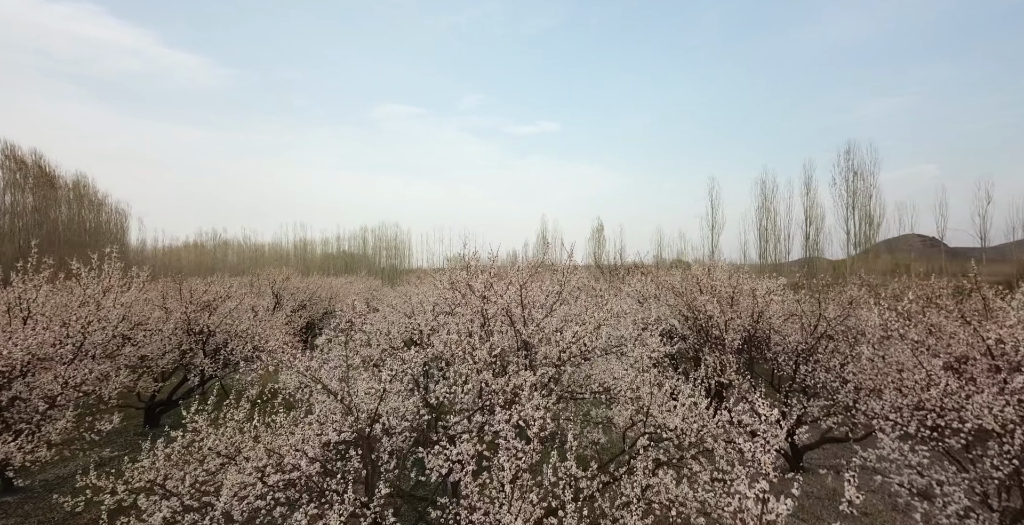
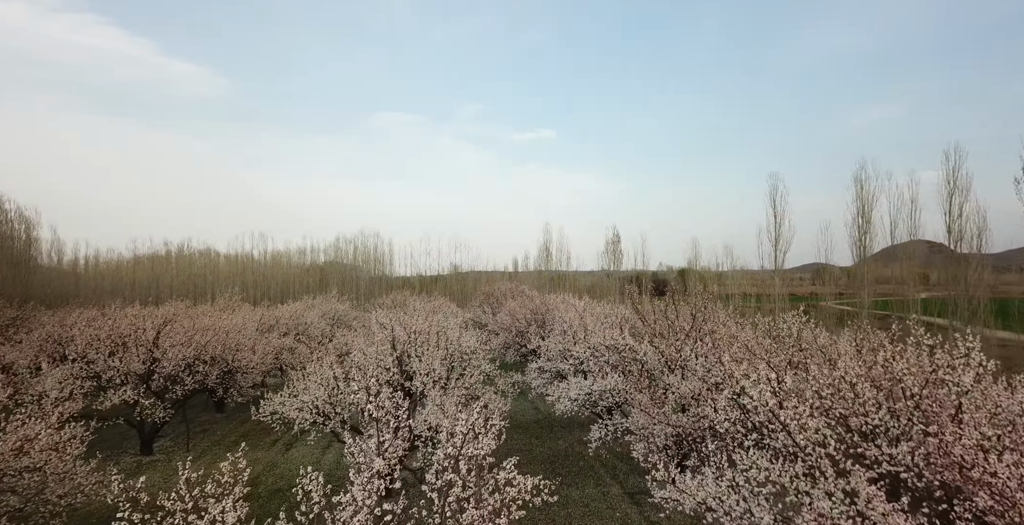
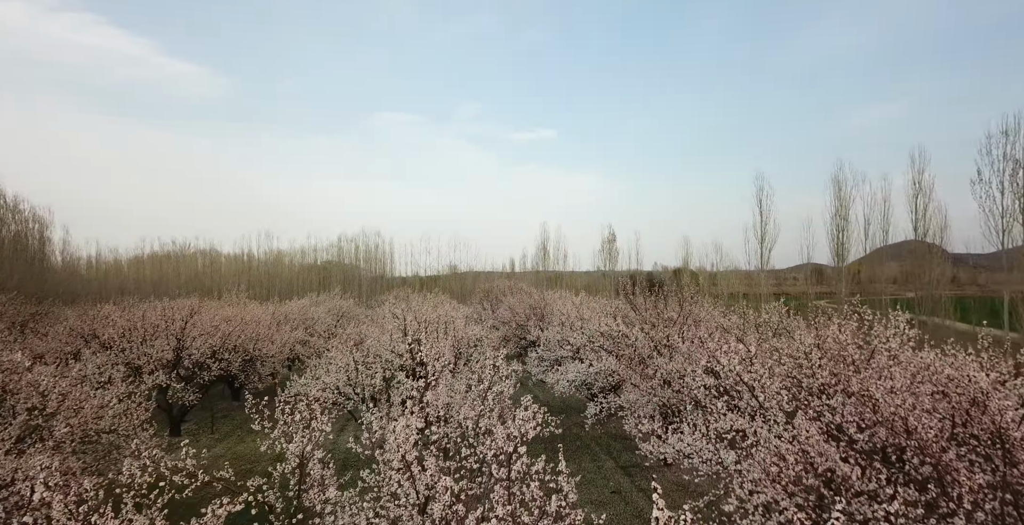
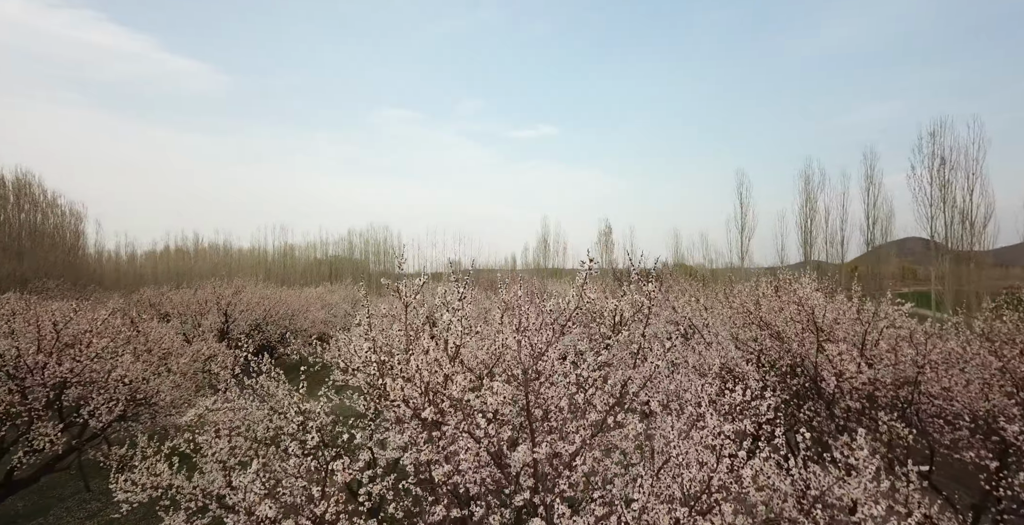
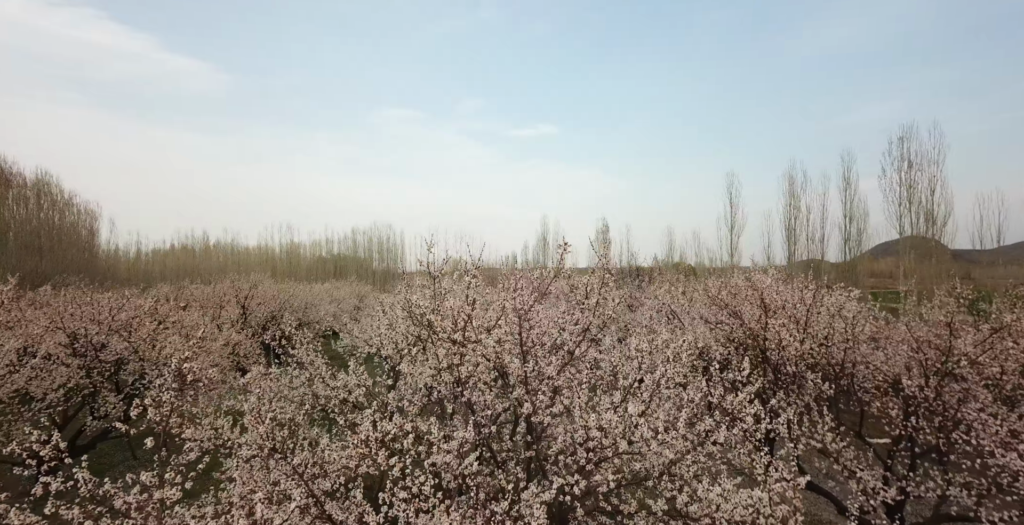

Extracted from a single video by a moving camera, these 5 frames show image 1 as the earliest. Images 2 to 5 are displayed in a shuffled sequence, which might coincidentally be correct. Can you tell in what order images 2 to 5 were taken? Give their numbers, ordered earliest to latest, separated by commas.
5, 4, 3, 2
